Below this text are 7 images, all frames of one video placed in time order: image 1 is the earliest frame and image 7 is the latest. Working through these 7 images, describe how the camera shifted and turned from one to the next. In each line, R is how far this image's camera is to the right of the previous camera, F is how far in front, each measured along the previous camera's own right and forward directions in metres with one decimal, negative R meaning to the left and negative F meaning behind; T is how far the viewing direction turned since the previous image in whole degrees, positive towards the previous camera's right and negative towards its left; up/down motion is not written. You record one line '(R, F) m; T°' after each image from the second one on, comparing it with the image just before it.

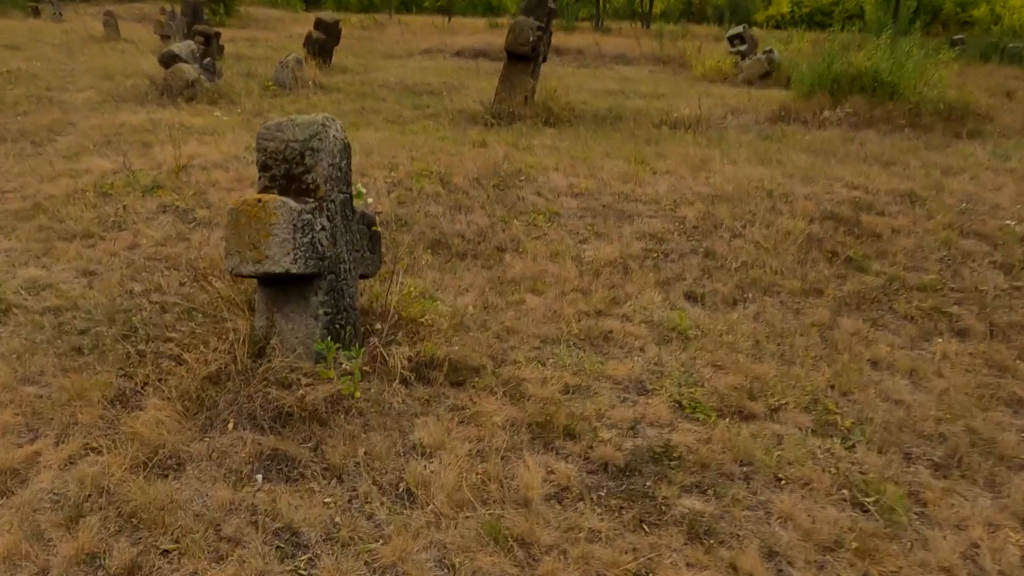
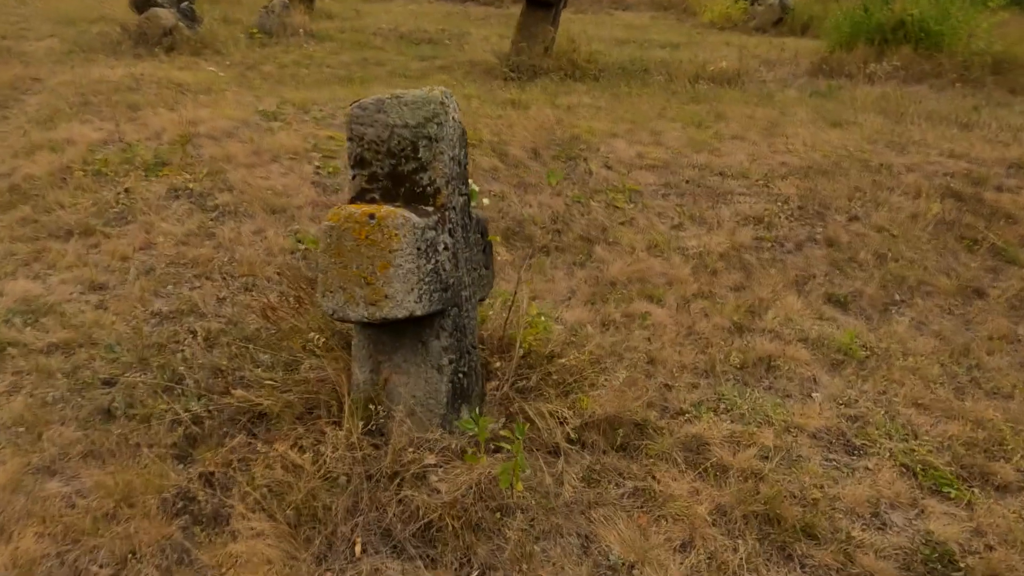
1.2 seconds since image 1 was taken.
(-0.8, +1.0) m; +2°
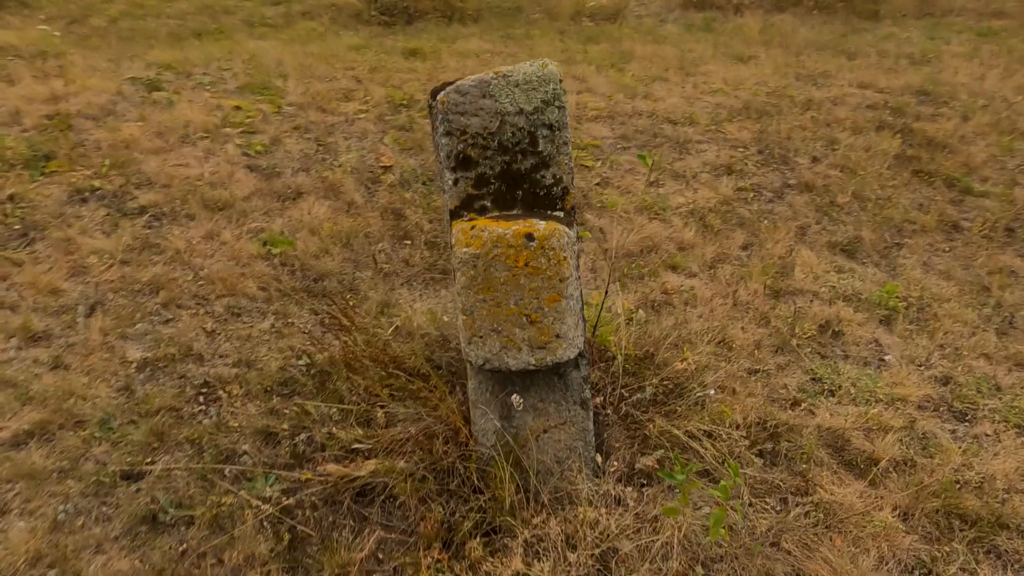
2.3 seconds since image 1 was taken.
(-0.9, +0.6) m; +12°
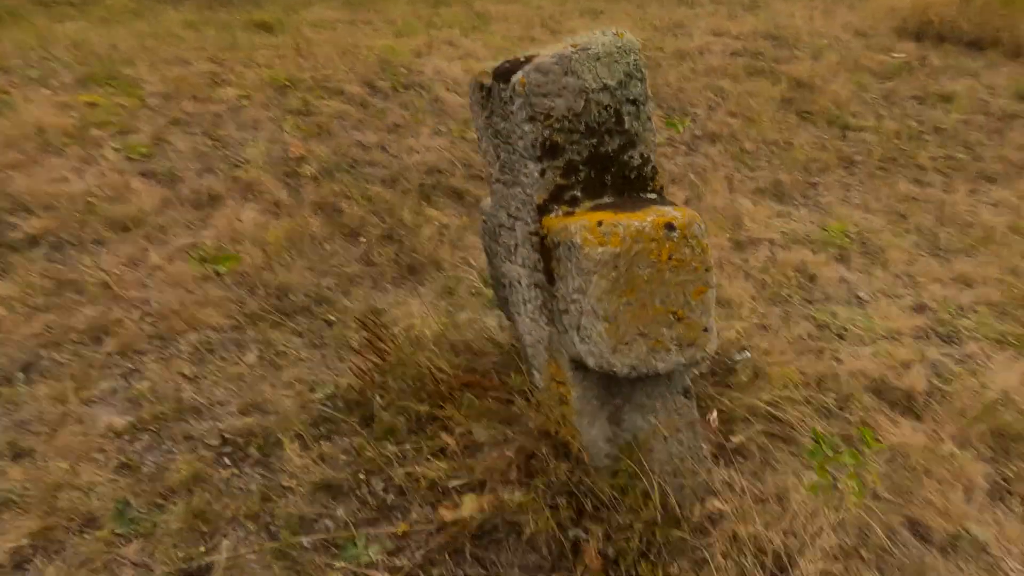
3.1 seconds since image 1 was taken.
(-0.7, +0.3) m; +13°
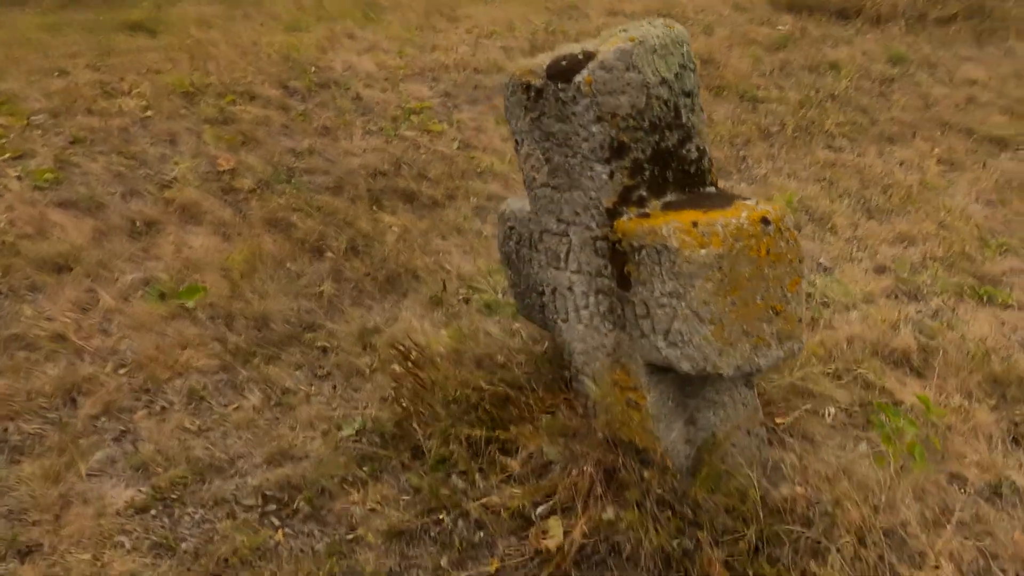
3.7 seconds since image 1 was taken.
(-0.5, +0.2) m; +10°
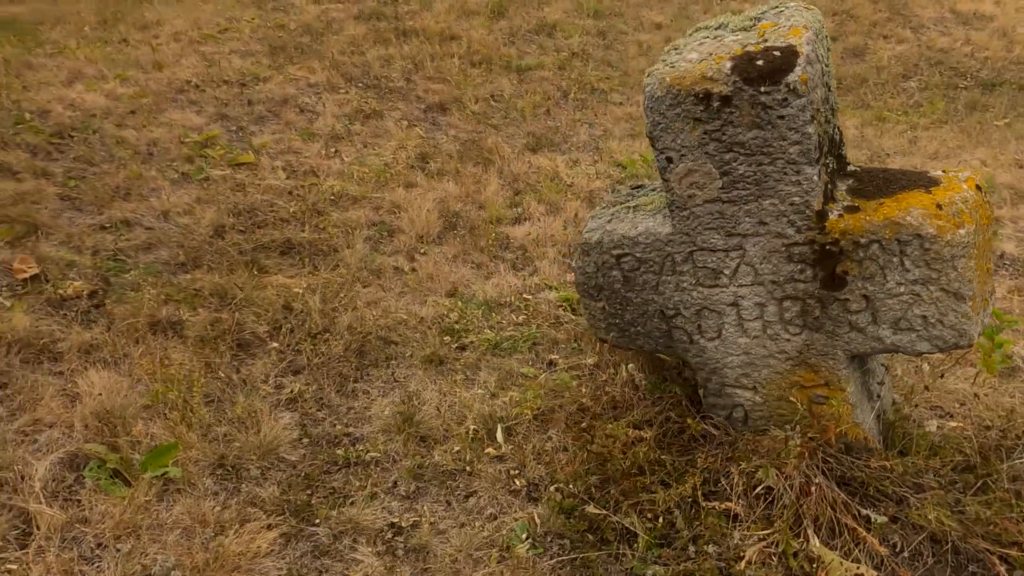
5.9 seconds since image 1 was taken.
(-1.2, +0.6) m; +25°
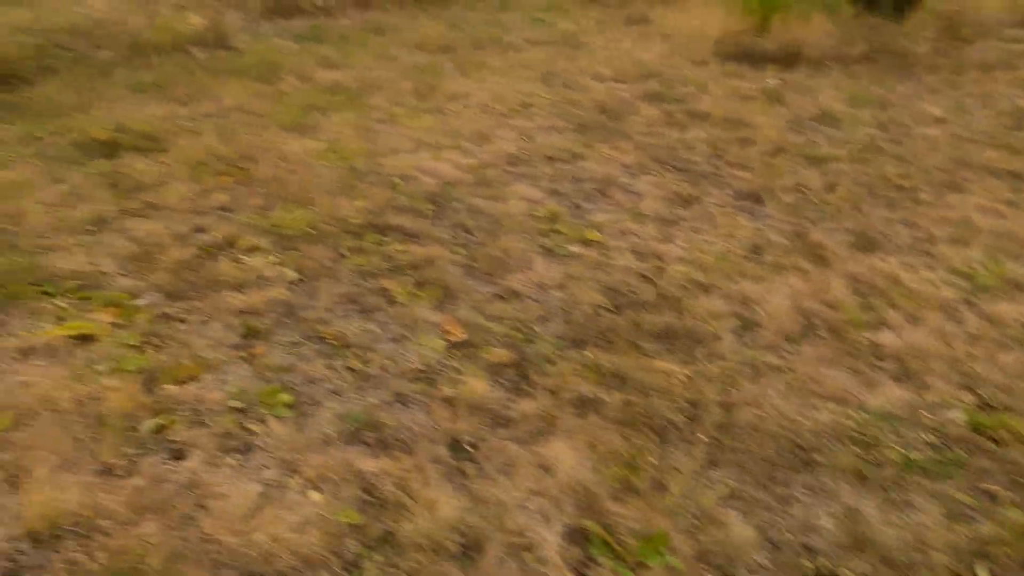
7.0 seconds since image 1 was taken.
(-1.0, -0.2) m; -11°
